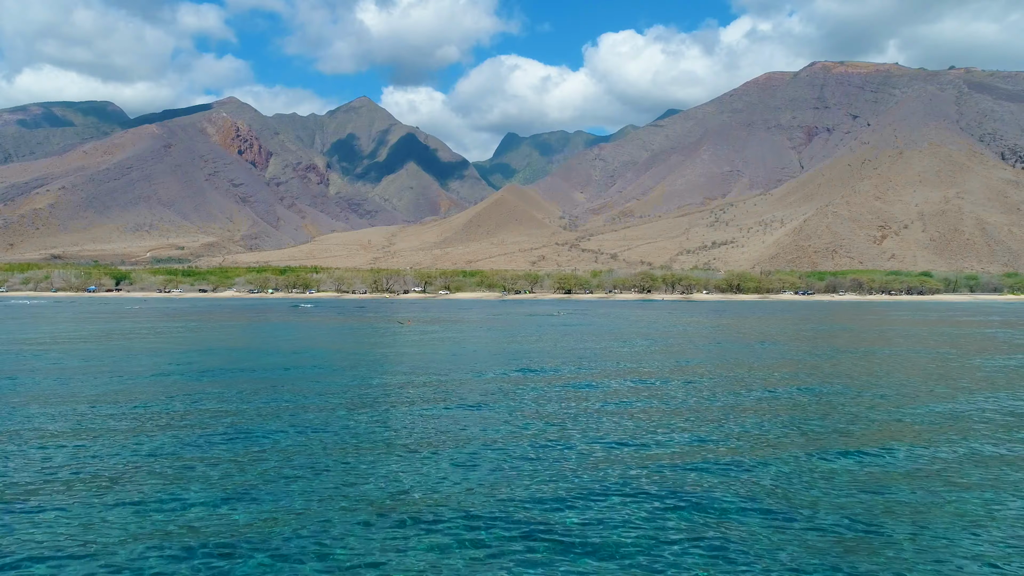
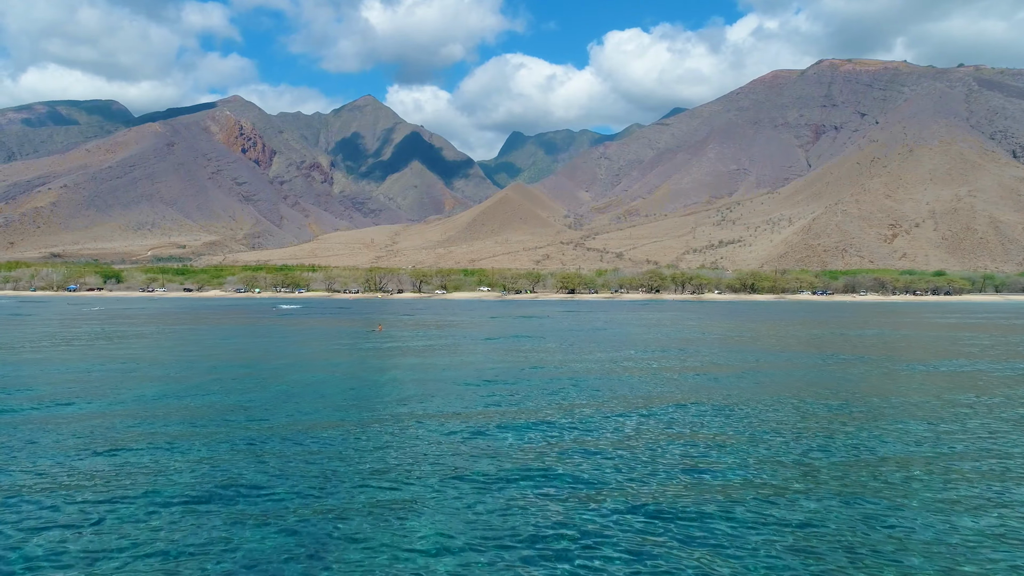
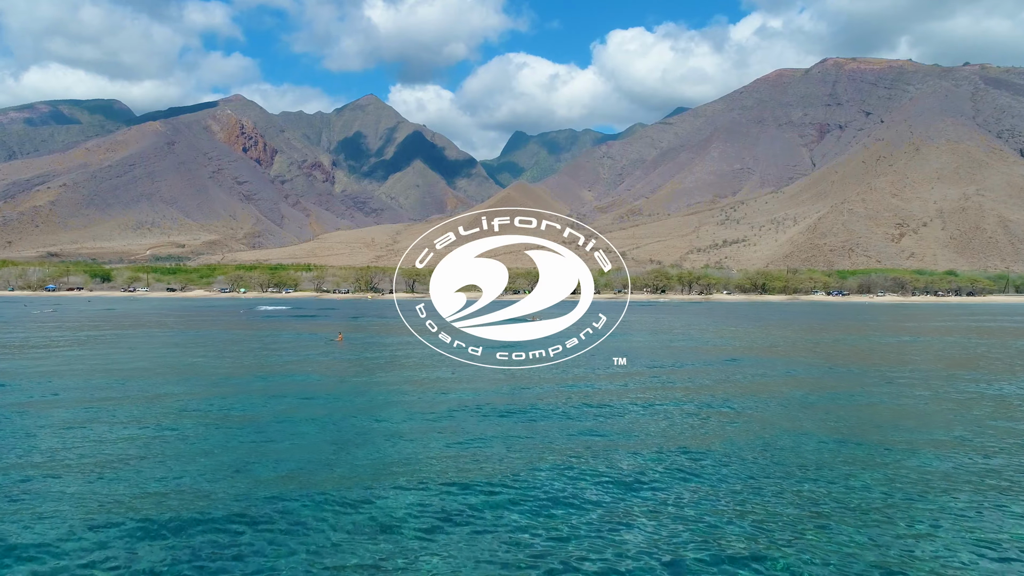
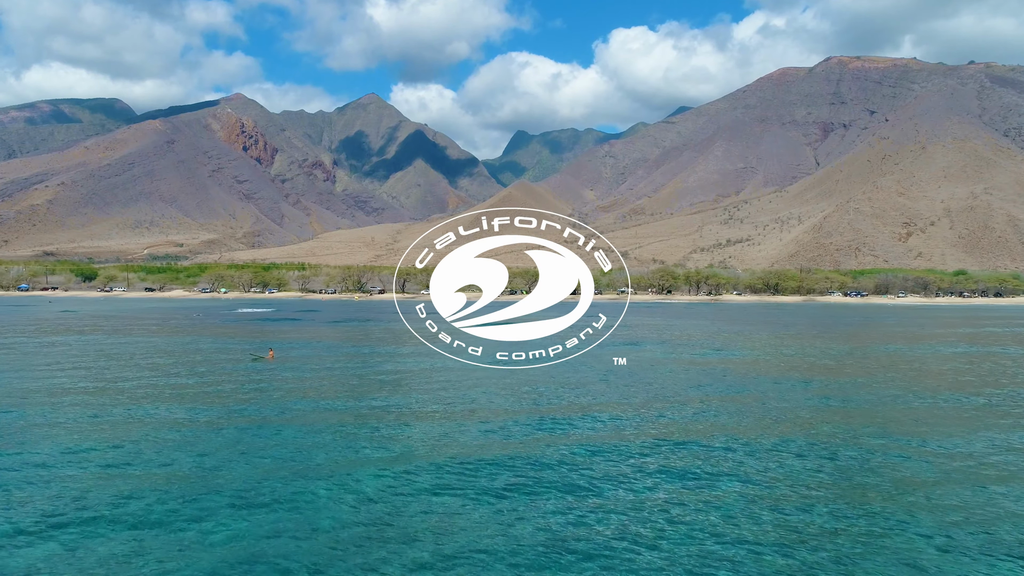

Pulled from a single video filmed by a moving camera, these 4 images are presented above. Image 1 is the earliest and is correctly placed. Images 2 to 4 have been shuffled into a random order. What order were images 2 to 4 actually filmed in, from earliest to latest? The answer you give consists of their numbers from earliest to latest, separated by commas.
2, 3, 4
